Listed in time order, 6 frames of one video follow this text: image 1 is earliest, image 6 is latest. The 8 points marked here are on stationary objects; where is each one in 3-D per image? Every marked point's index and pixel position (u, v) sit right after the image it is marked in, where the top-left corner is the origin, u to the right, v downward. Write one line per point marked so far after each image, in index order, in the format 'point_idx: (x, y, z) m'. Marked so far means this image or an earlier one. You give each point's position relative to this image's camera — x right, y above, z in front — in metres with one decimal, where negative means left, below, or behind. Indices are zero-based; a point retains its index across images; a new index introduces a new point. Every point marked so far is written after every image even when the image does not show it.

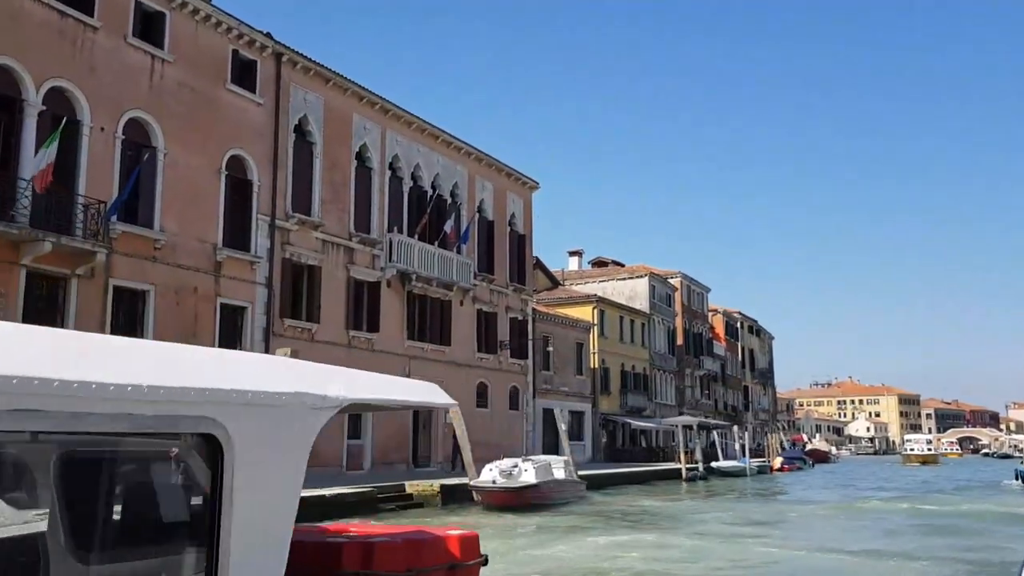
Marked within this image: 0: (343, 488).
0: (-3.3, -4.0, +19.1) m
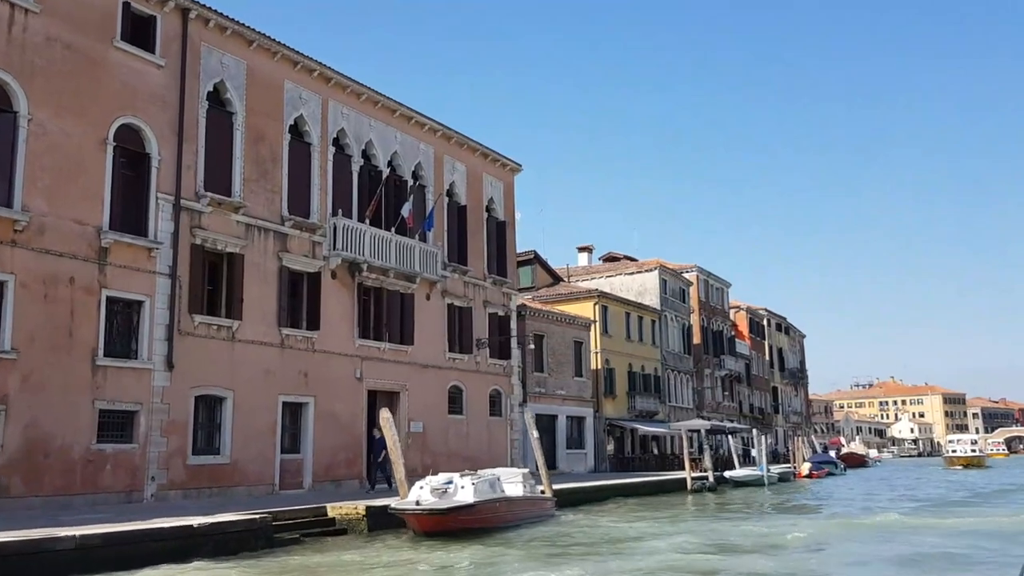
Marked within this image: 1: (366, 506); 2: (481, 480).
0: (-4.5, -3.7, +15.7) m
1: (-2.7, -4.1, +18.0) m
2: (-0.5, -3.5, +17.7) m
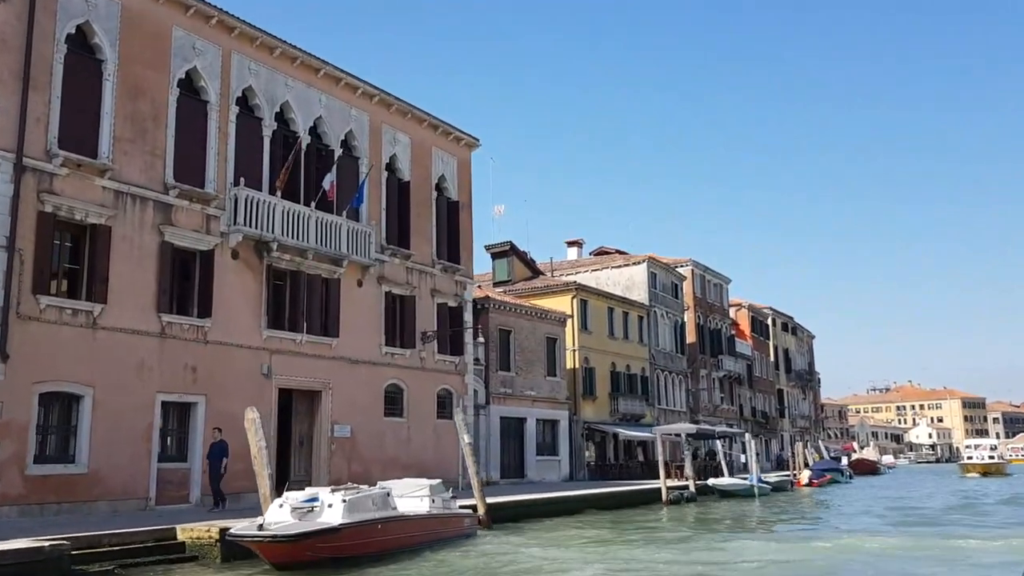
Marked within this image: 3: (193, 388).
0: (-6.2, -3.2, +12.3) m
1: (-4.4, -3.6, +14.6) m
2: (-2.2, -3.0, +14.2) m
3: (-6.6, -2.0, +19.9) m
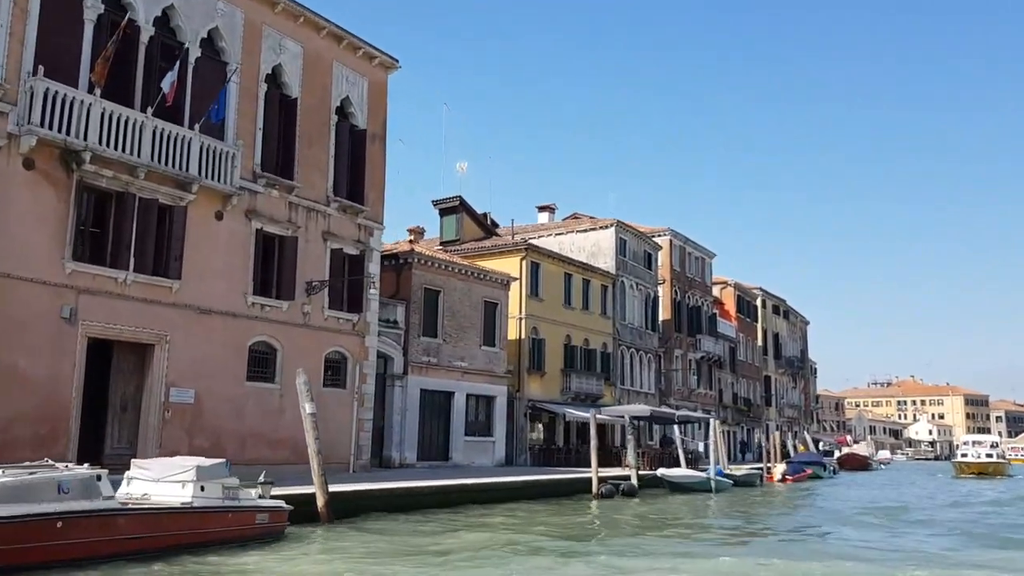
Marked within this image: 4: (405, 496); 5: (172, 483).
0: (-8.7, -1.9, +7.7) m
1: (-6.8, -2.4, +10.0) m
2: (-4.6, -1.9, +9.6) m
3: (-8.9, -0.6, +15.3) m
4: (-1.8, -3.9, +18.1) m
5: (-4.1, -2.4, +11.7) m
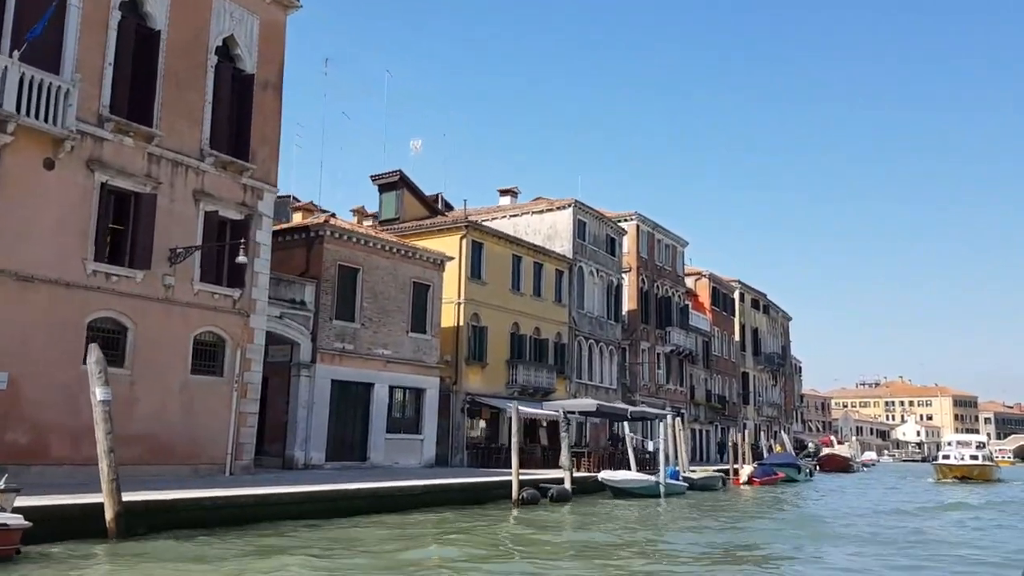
0: (-10.5, -1.3, +4.1) m
1: (-8.6, -1.7, +6.5) m
2: (-6.4, -1.3, +6.1) m
3: (-10.8, 0.0, +11.7) m
4: (-3.7, -3.3, +14.6) m
5: (-6.0, -1.7, +8.2) m
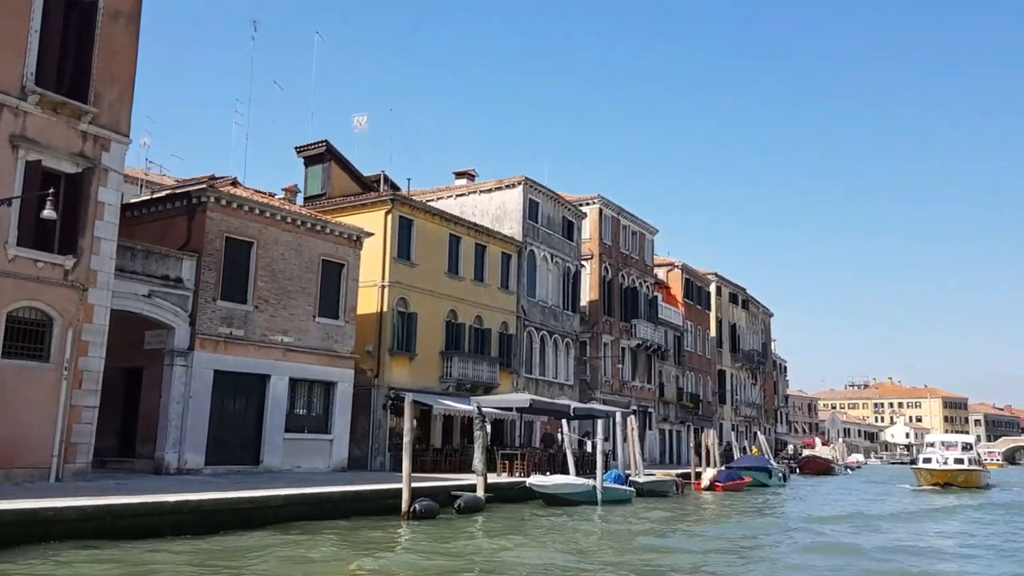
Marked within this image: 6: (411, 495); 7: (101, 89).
0: (-12.3, -0.7, +0.6) m
1: (-10.4, -1.1, +2.9) m
2: (-8.2, -0.7, +2.6) m
3: (-12.6, +0.6, +8.1) m
4: (-5.6, -2.7, +11.1) m
5: (-7.8, -1.2, +4.7) m
6: (-1.9, -3.9, +18.4) m
7: (-7.5, +3.7, +17.8) m
